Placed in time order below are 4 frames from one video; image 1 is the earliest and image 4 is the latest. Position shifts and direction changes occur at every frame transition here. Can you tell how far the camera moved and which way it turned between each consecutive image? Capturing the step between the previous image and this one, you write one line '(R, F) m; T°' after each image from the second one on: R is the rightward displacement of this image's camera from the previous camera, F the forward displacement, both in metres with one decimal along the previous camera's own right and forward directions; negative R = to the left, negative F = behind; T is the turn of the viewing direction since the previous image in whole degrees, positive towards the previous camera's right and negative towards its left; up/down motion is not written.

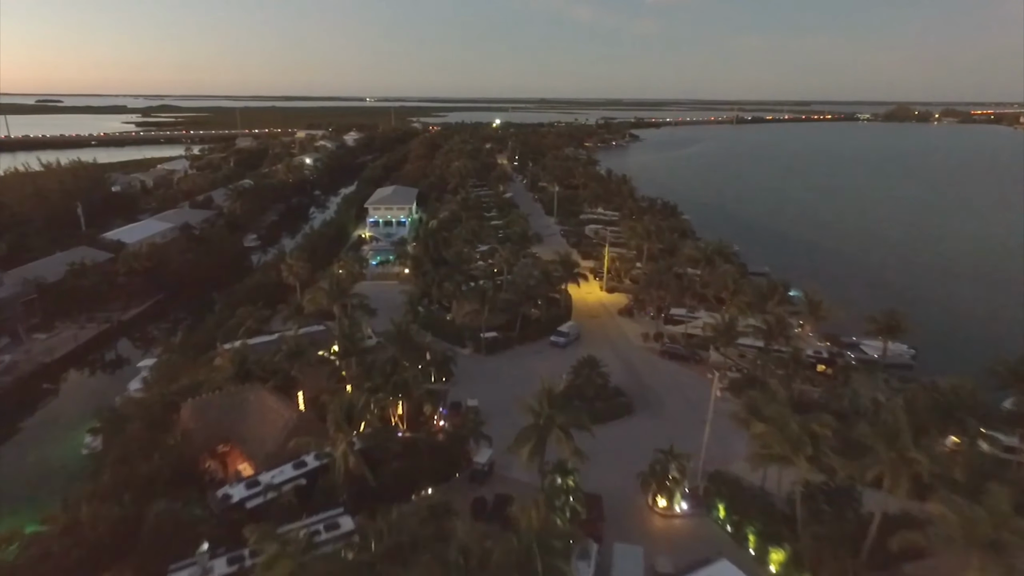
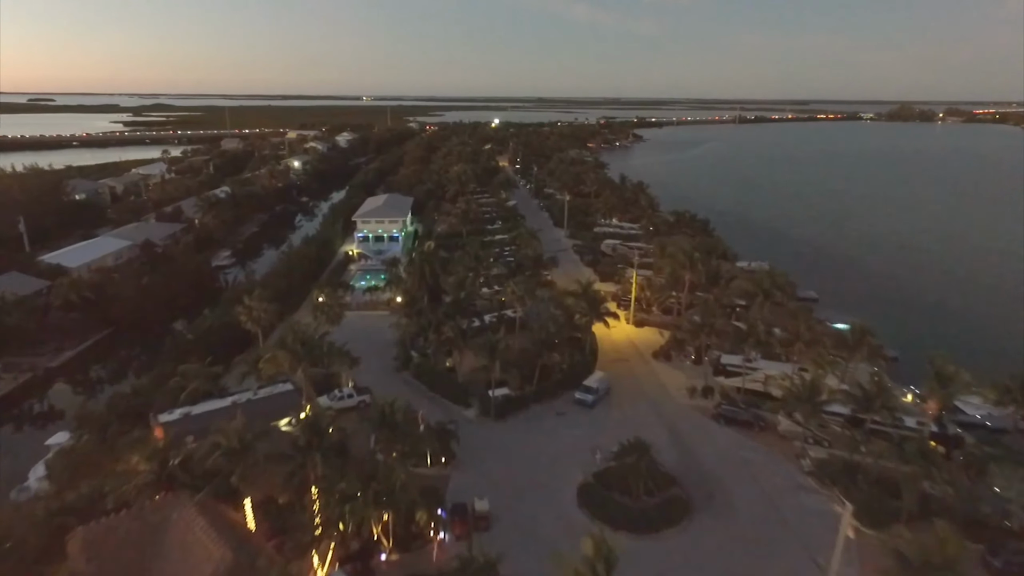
(-0.7, +5.8) m; 0°
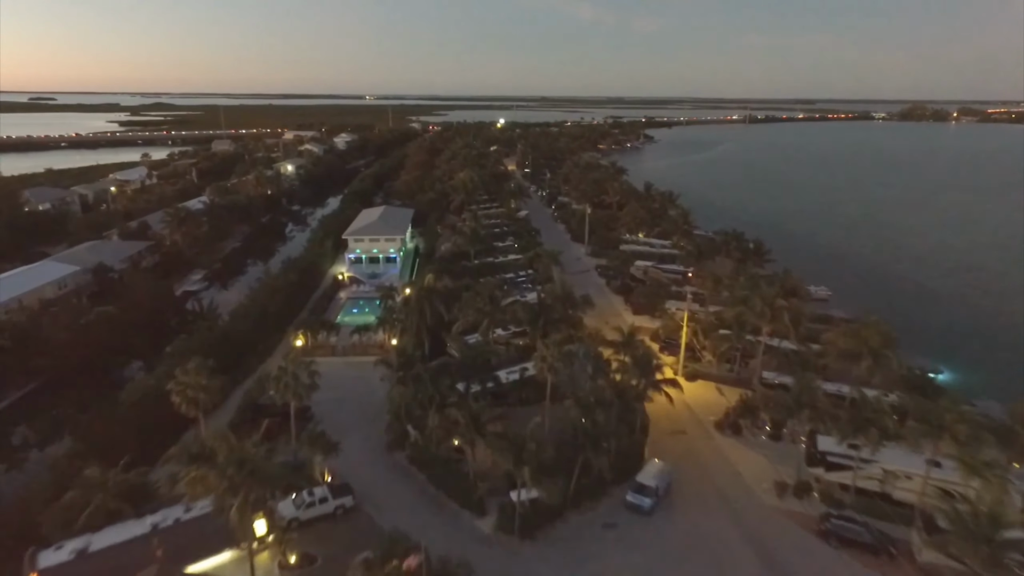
(-0.8, +6.1) m; 0°
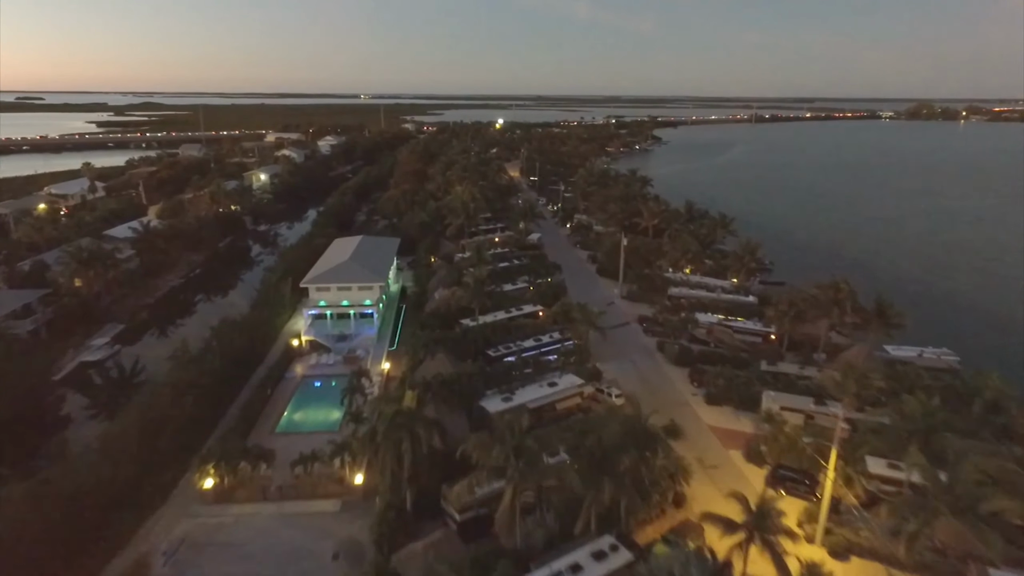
(-1.0, +10.1) m; 0°
